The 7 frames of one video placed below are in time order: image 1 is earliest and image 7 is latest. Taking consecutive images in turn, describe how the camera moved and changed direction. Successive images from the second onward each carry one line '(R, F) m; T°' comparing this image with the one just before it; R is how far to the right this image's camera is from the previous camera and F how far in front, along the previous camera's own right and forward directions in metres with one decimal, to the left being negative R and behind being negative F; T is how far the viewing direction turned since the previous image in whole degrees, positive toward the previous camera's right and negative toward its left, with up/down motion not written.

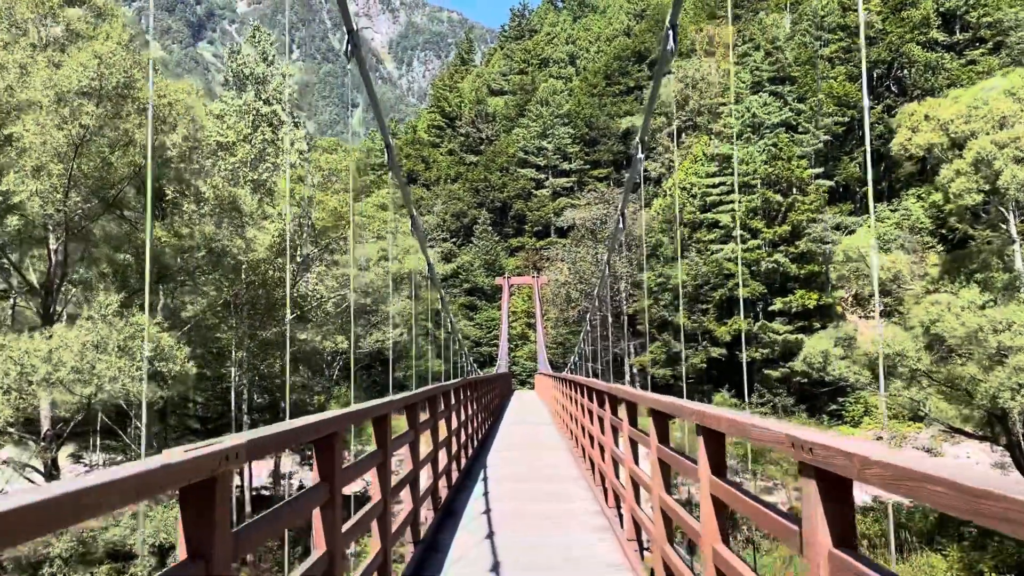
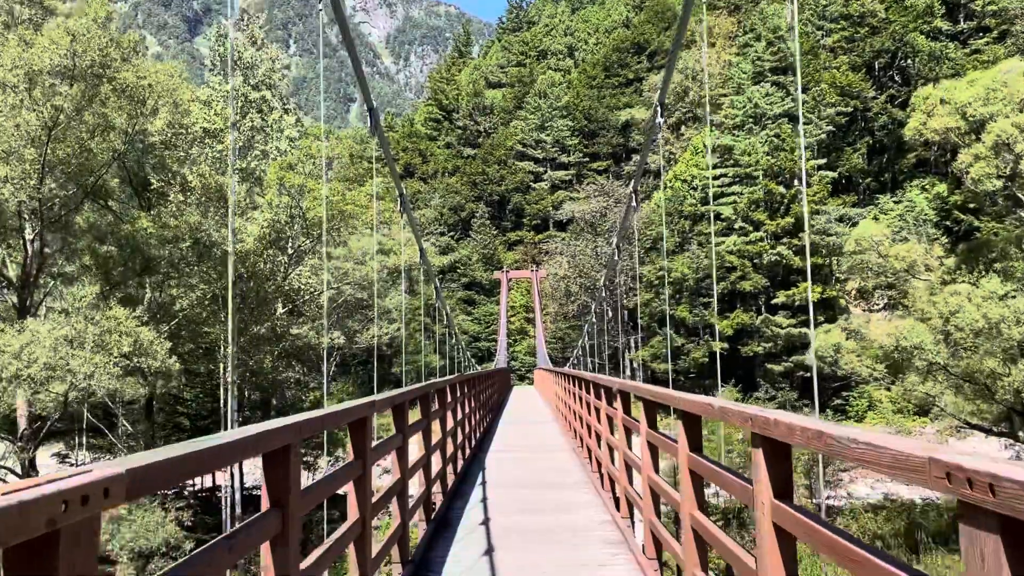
(0.0, +0.4) m; 0°
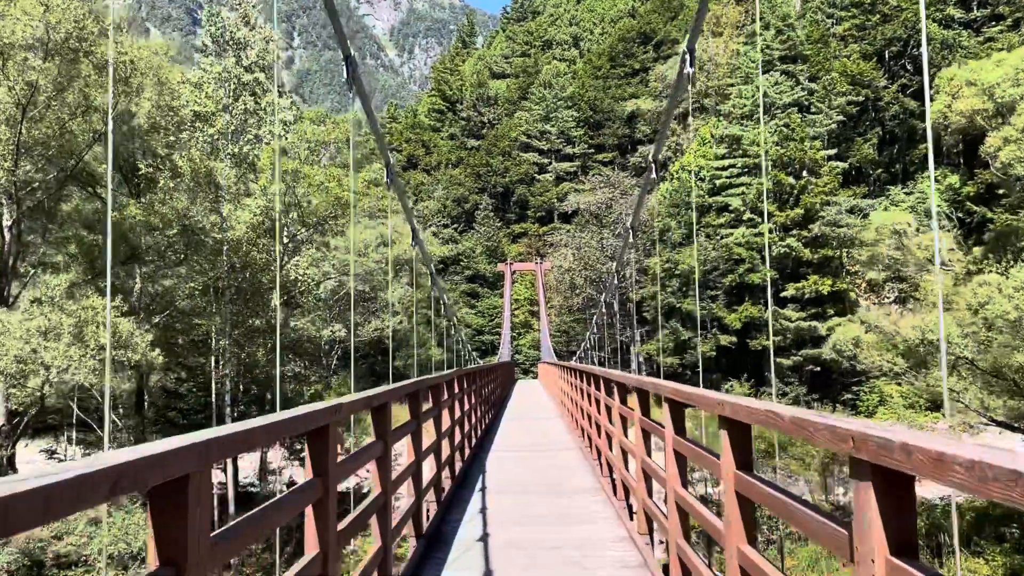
(0.0, +0.5) m; 0°
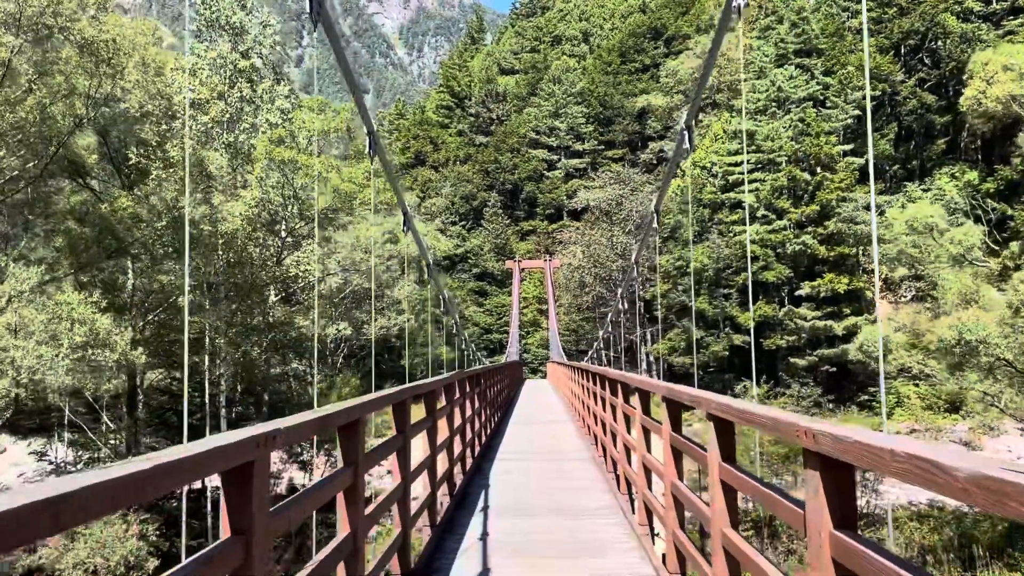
(0.0, +0.5) m; -1°
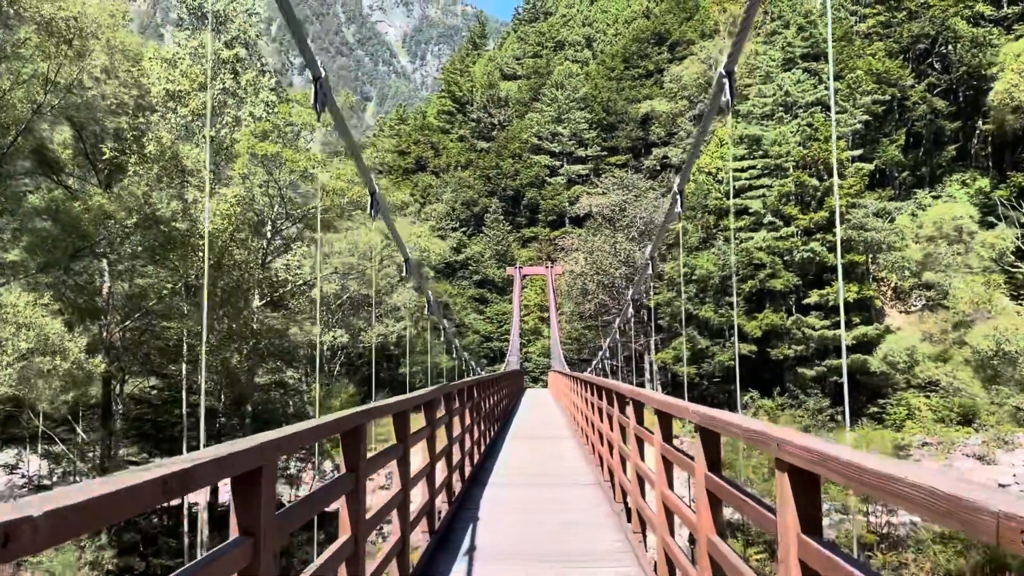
(0.0, +0.7) m; 0°
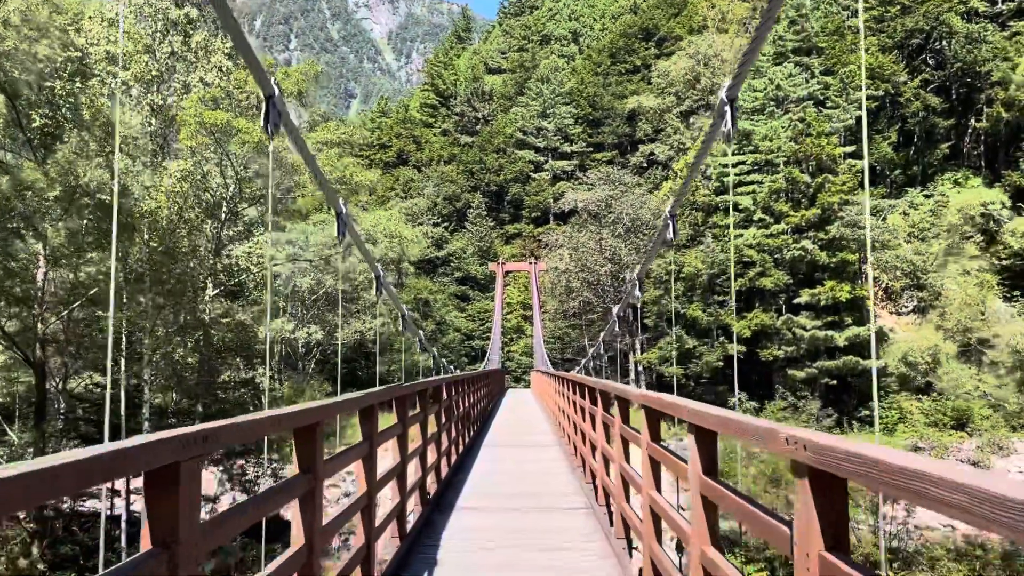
(0.0, +1.0) m; +1°
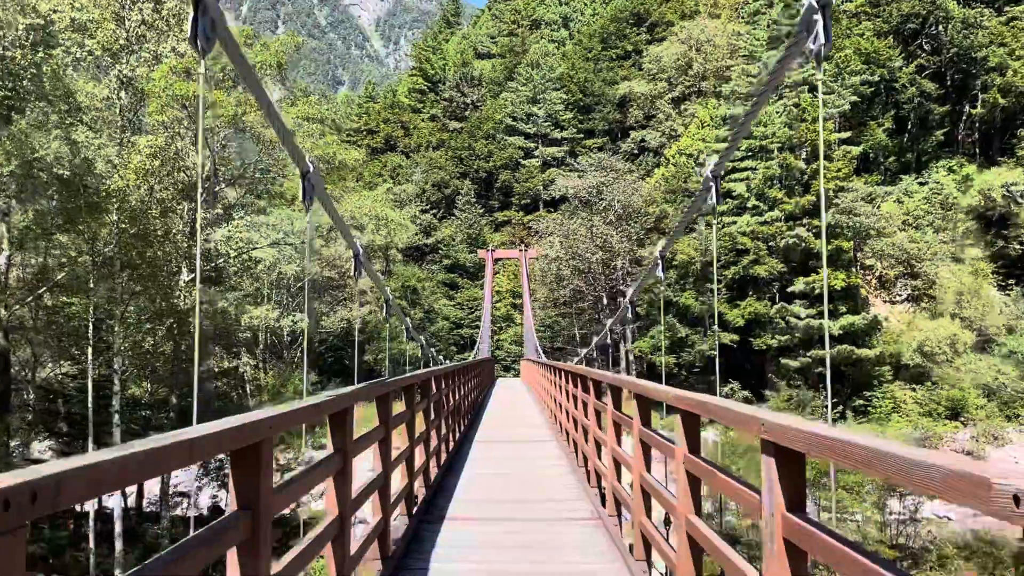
(-0.1, +0.5) m; +1°
